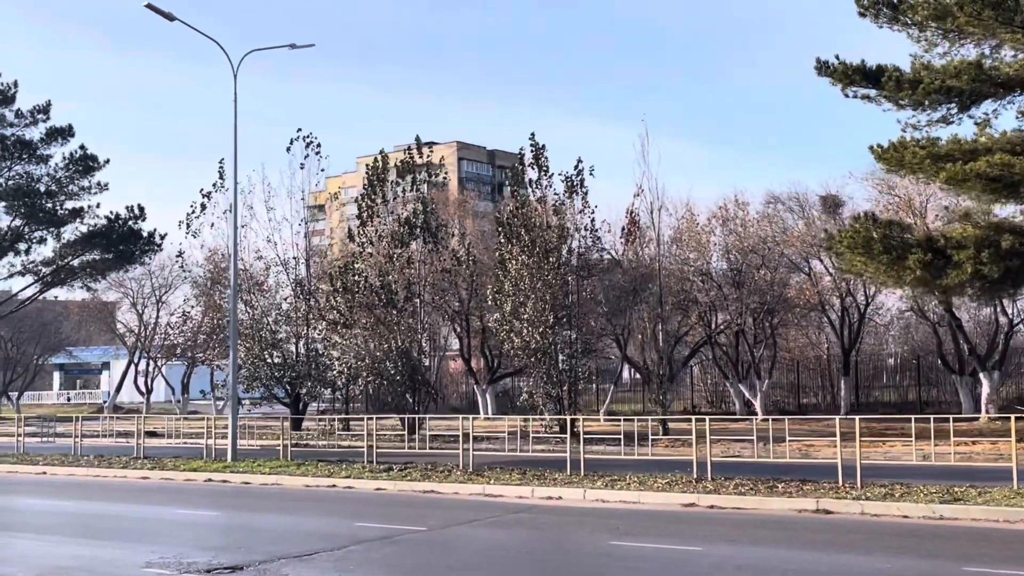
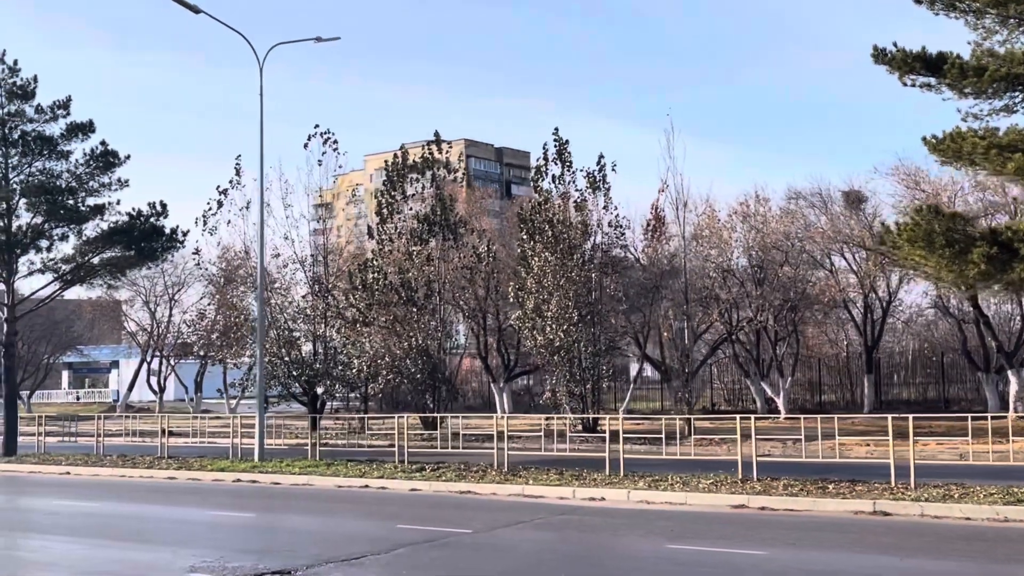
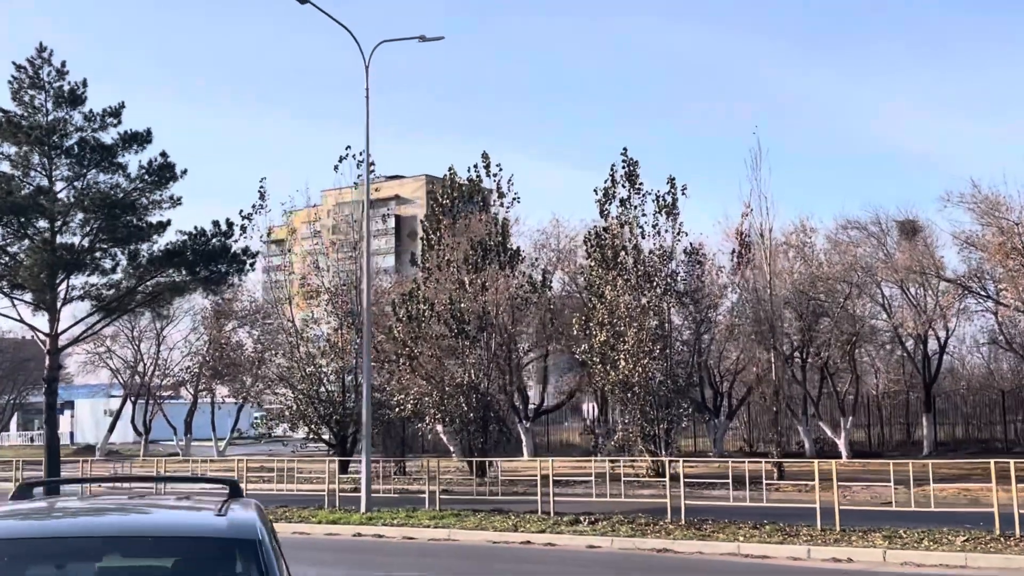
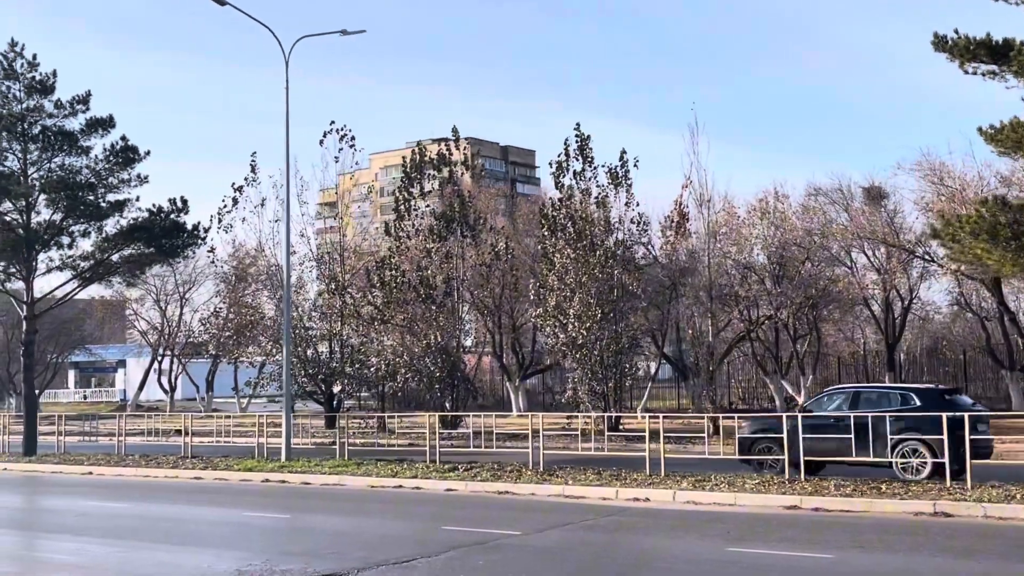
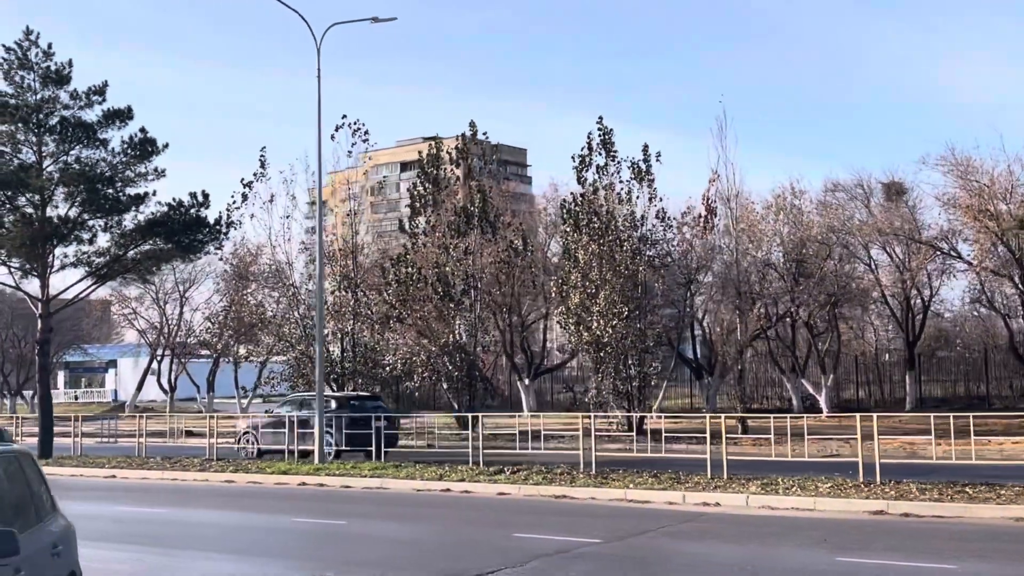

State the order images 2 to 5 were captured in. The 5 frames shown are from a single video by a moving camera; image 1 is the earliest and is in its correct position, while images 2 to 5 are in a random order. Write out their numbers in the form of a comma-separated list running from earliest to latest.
2, 4, 5, 3
